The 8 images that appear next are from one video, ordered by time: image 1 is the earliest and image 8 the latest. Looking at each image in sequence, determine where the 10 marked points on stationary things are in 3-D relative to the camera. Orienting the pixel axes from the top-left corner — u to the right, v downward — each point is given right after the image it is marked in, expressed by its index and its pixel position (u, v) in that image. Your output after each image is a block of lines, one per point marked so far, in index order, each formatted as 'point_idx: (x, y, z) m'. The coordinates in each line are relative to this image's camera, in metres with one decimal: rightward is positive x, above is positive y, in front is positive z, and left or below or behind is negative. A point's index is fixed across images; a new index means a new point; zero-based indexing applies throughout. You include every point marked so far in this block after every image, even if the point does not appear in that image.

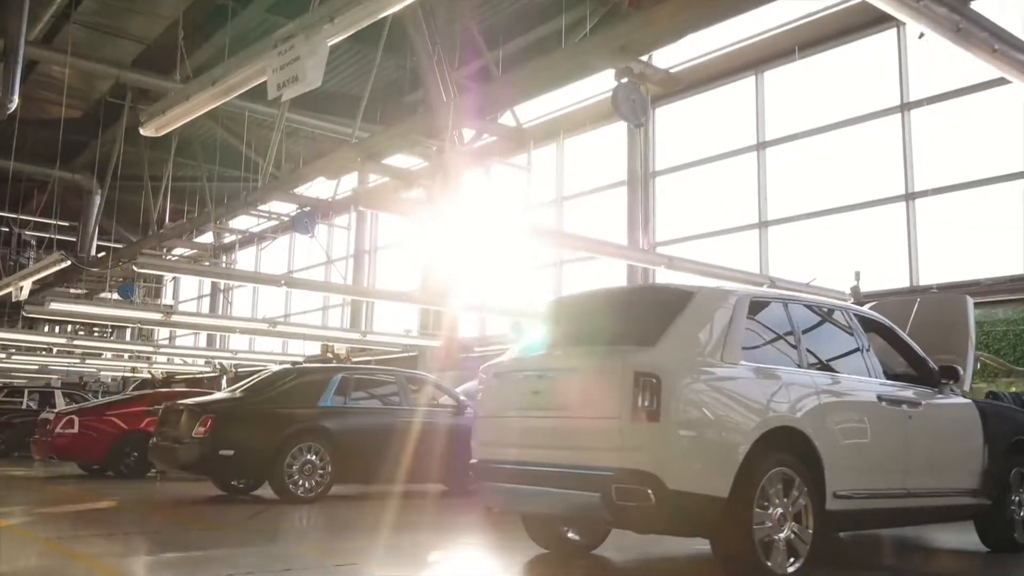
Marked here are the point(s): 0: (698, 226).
0: (+2.9, +1.0, +13.6) m
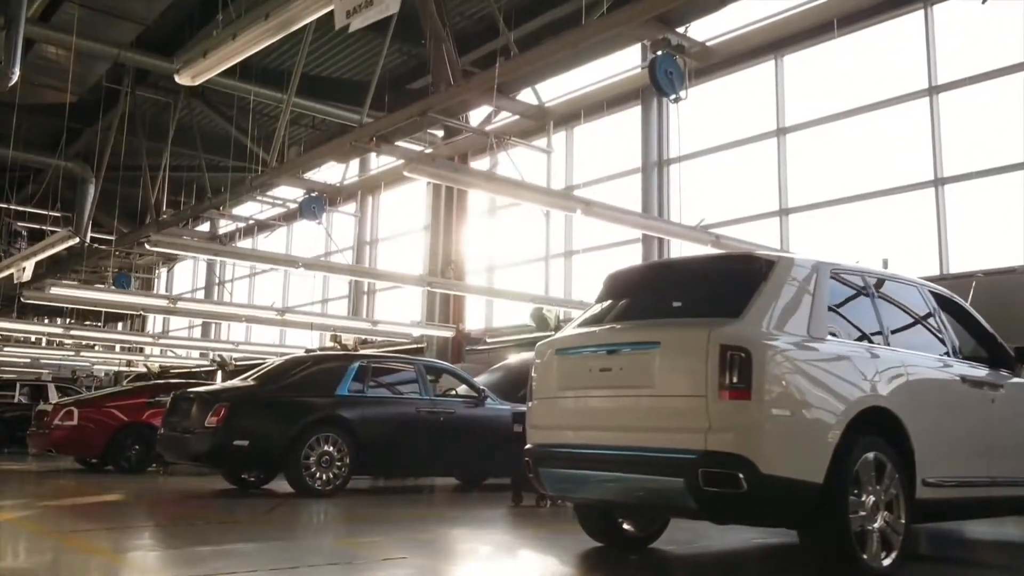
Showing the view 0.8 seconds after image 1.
0: (+3.1, +1.2, +13.3) m
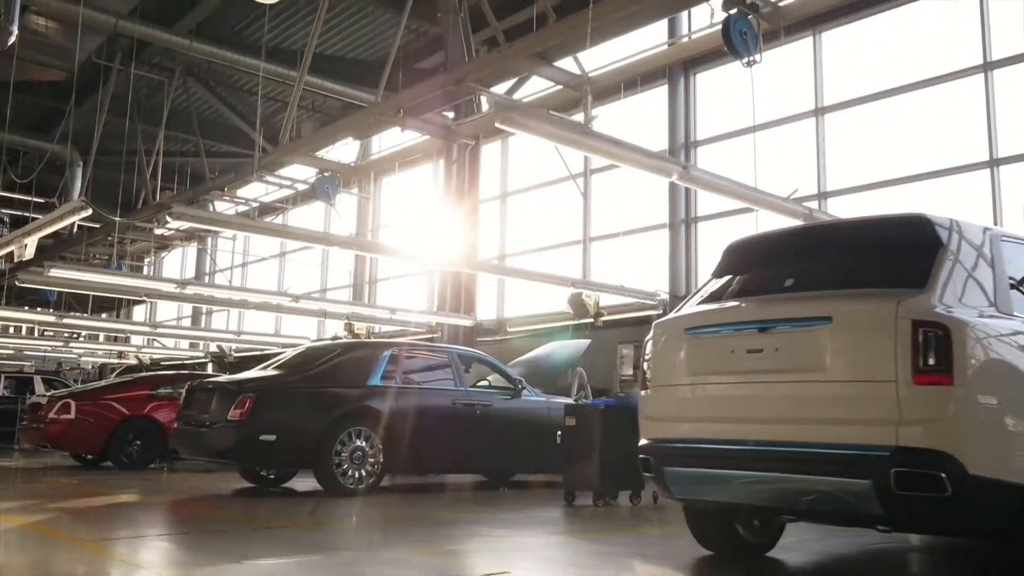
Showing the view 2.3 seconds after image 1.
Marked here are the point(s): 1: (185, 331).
0: (+3.4, +1.3, +12.7) m
1: (-6.7, -0.8, +17.9) m
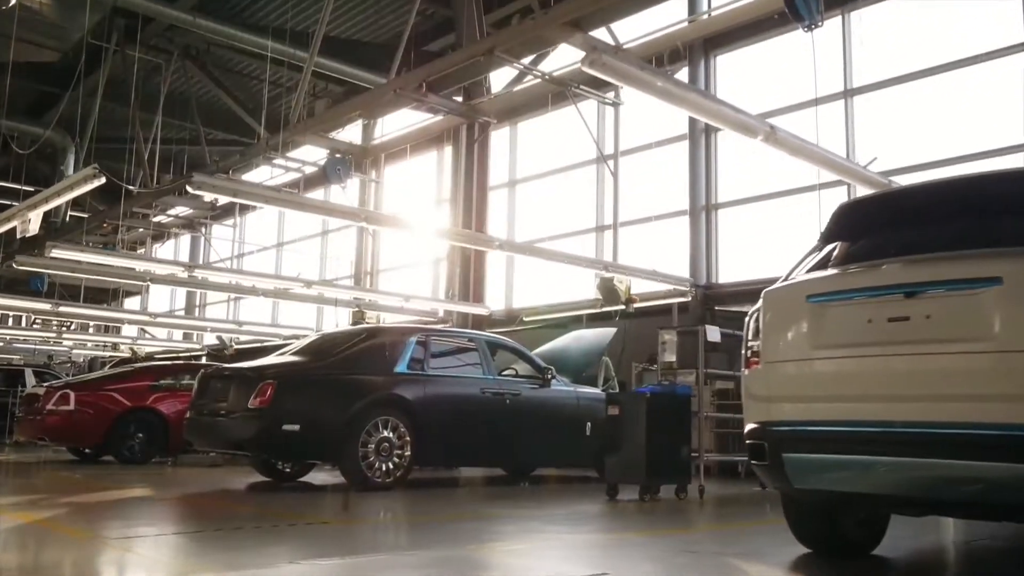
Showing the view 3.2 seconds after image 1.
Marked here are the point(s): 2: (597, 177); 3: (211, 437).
0: (+3.6, +1.5, +12.3) m
1: (-6.5, -0.6, +17.4) m
2: (+1.4, +1.9, +14.4) m
3: (-2.4, -1.2, +6.9) m
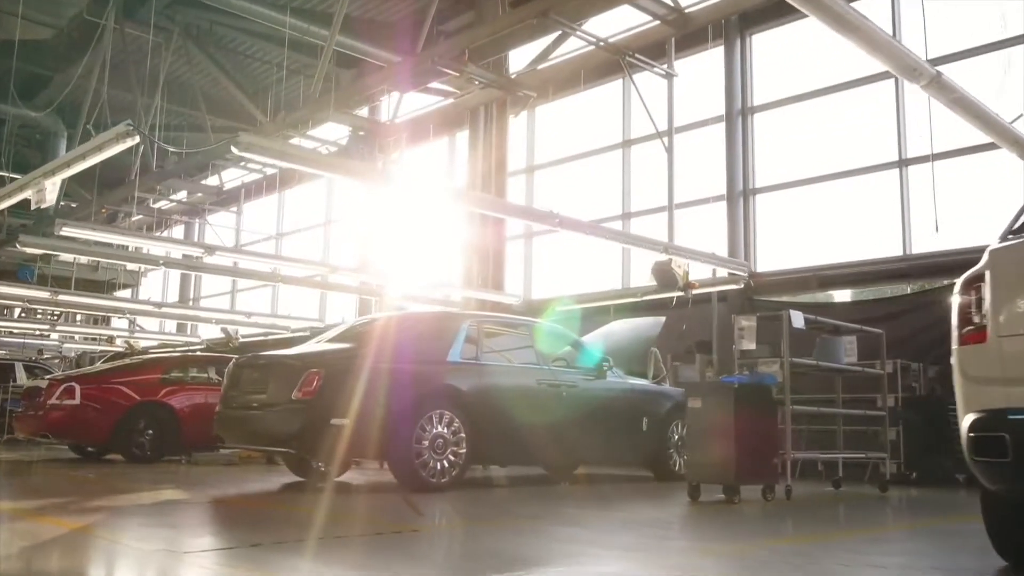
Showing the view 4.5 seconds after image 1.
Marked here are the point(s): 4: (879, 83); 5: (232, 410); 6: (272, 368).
0: (+4.1, +1.7, +11.7) m
1: (-6.2, -0.5, +16.6) m
2: (+1.8, +2.0, +13.8) m
3: (-1.9, -1.1, +6.2) m
4: (+4.8, +2.6, +11.1) m
5: (-2.1, -0.9, +6.4) m
6: (-1.8, -0.6, +6.2) m
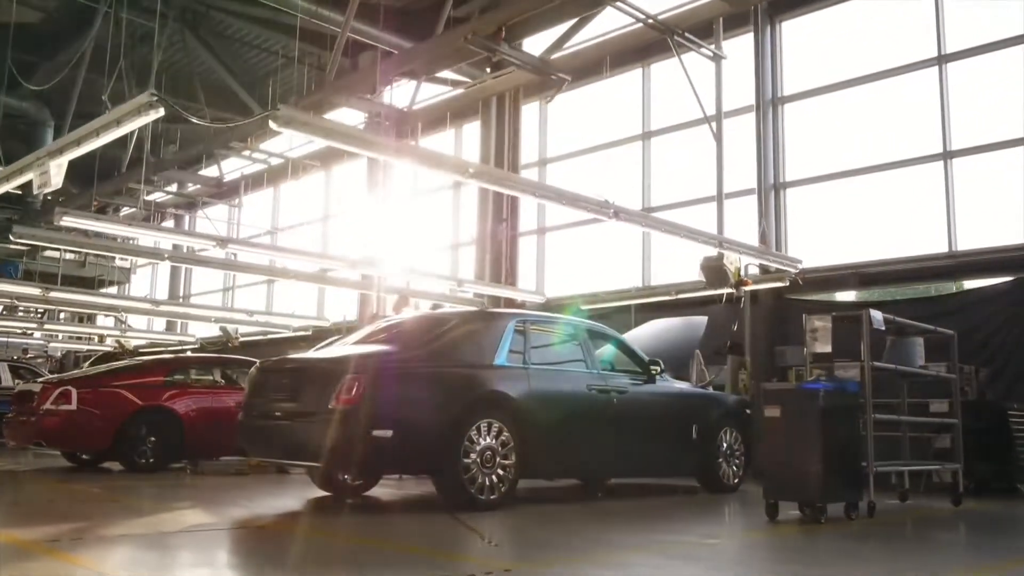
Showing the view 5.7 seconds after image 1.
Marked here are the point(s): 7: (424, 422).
0: (+4.3, +1.7, +11.2) m
1: (-6.1, -0.4, +15.9) m
2: (+2.0, +2.1, +13.2) m
3: (-1.6, -1.0, +5.6) m
4: (+5.0, +2.7, +10.6) m
5: (-1.7, -0.9, +5.7) m
6: (-1.4, -0.6, +5.6) m
7: (-0.6, -0.9, +5.4) m
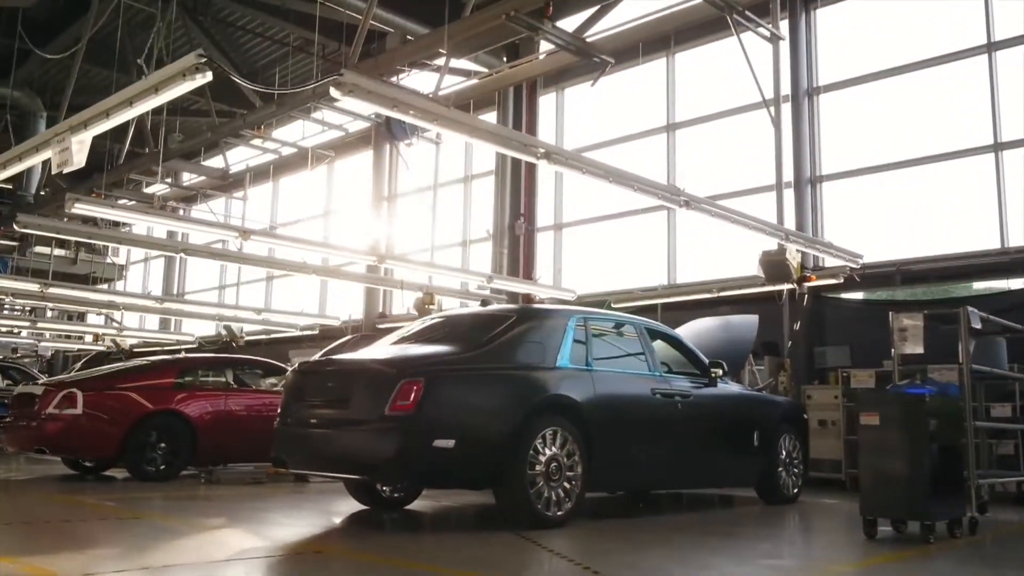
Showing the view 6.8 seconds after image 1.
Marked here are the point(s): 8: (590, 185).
0: (+4.7, +1.7, +10.7) m
1: (-5.8, -0.3, +15.2) m
2: (+2.3, +2.1, +12.7) m
3: (-1.2, -1.0, +5.0) m
4: (+5.4, +2.7, +10.1) m
5: (-1.3, -0.8, +5.2) m
6: (-1.0, -0.5, +5.0) m
7: (-0.2, -0.8, +4.9) m
8: (+1.3, +1.7, +13.7) m
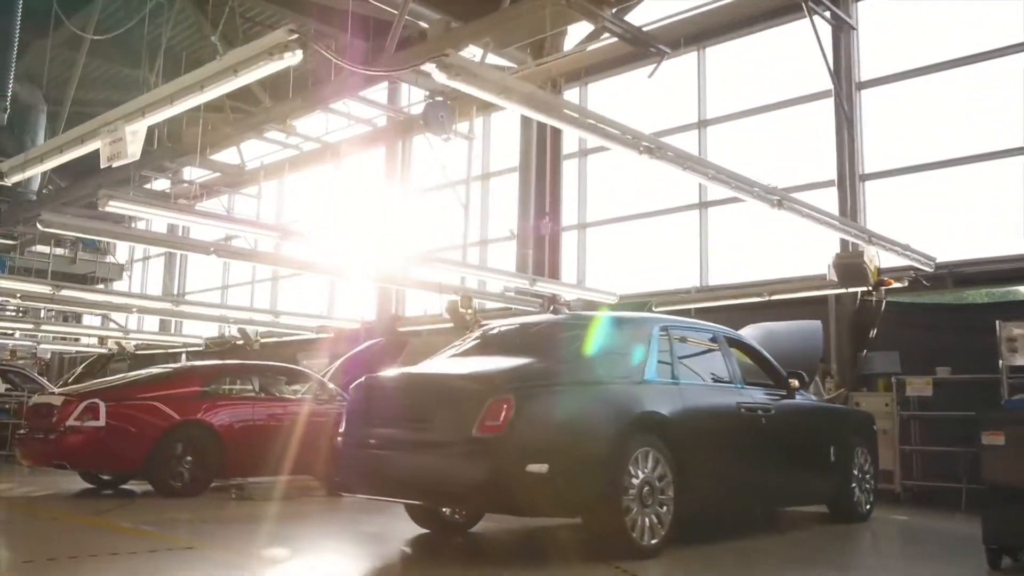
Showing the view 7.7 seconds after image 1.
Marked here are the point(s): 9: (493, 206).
0: (+5.1, +1.7, +10.3) m
1: (-5.5, -0.4, +14.7) m
2: (+2.7, +2.1, +12.3) m
3: (-0.7, -1.0, +4.6) m
4: (+5.8, +2.6, +9.7) m
5: (-0.8, -0.9, +4.7) m
6: (-0.5, -0.6, +4.6) m
7: (+0.3, -0.9, +4.4) m
8: (+1.7, +1.7, +13.3) m
9: (-0.3, +1.4, +14.8) m
